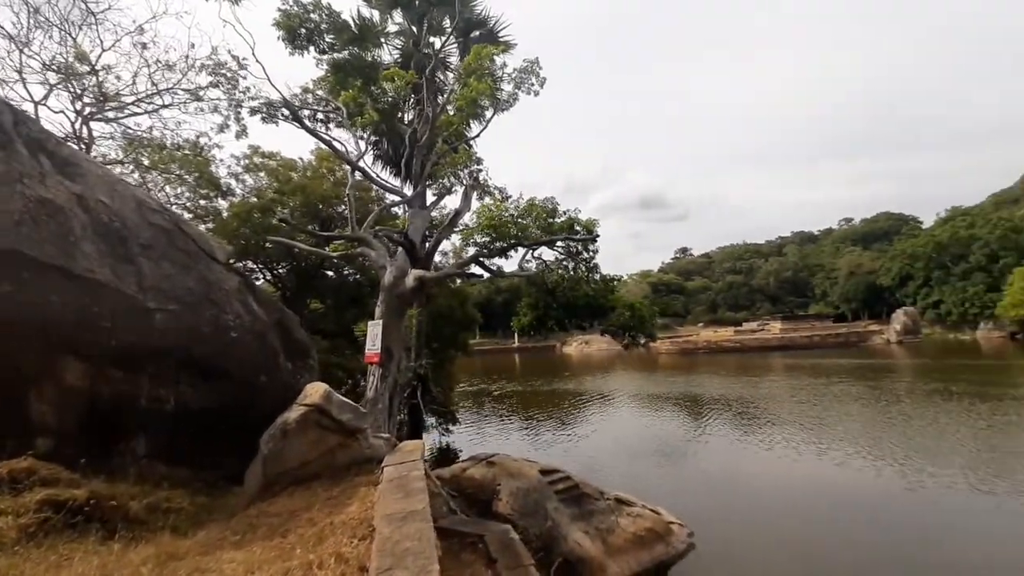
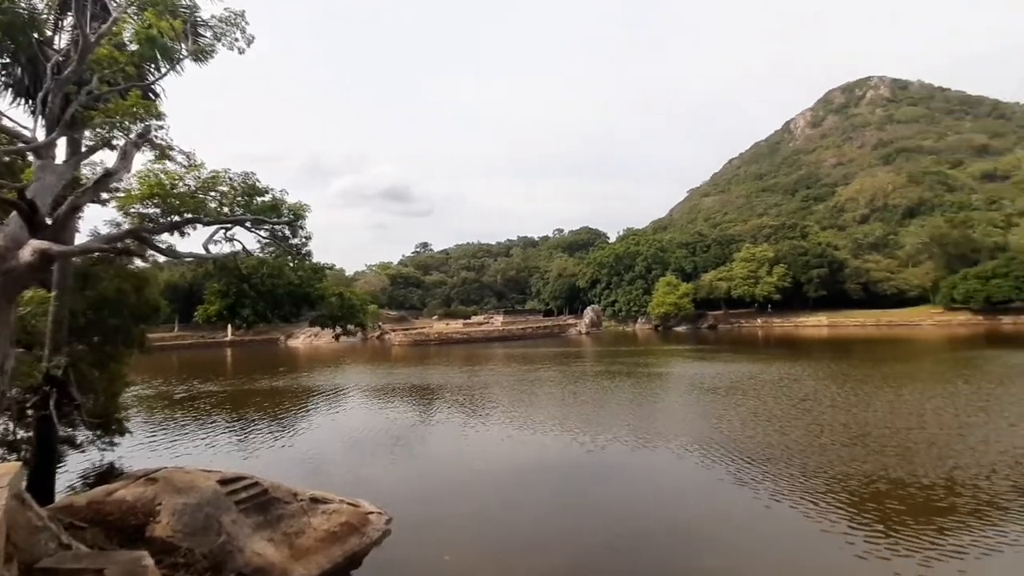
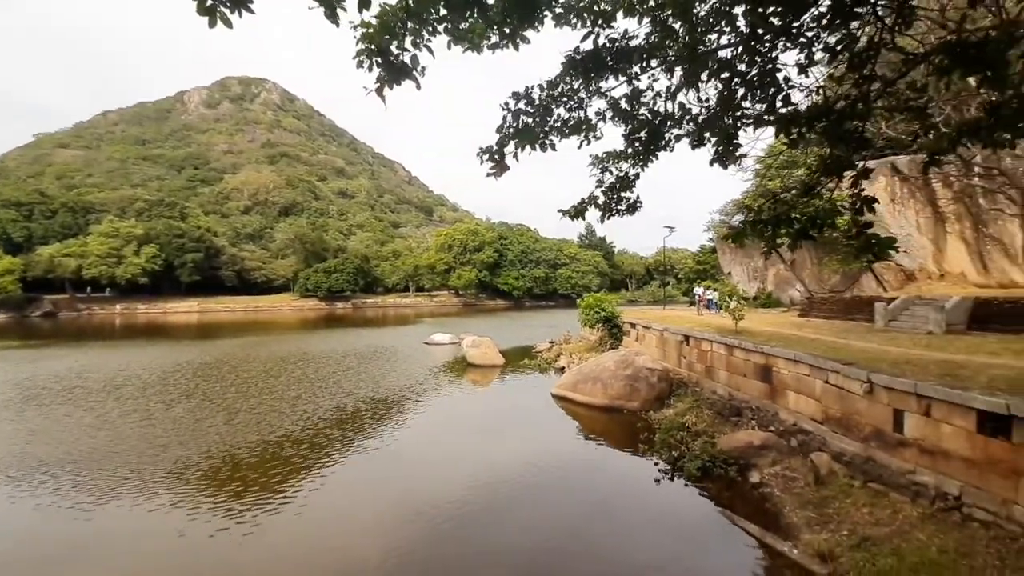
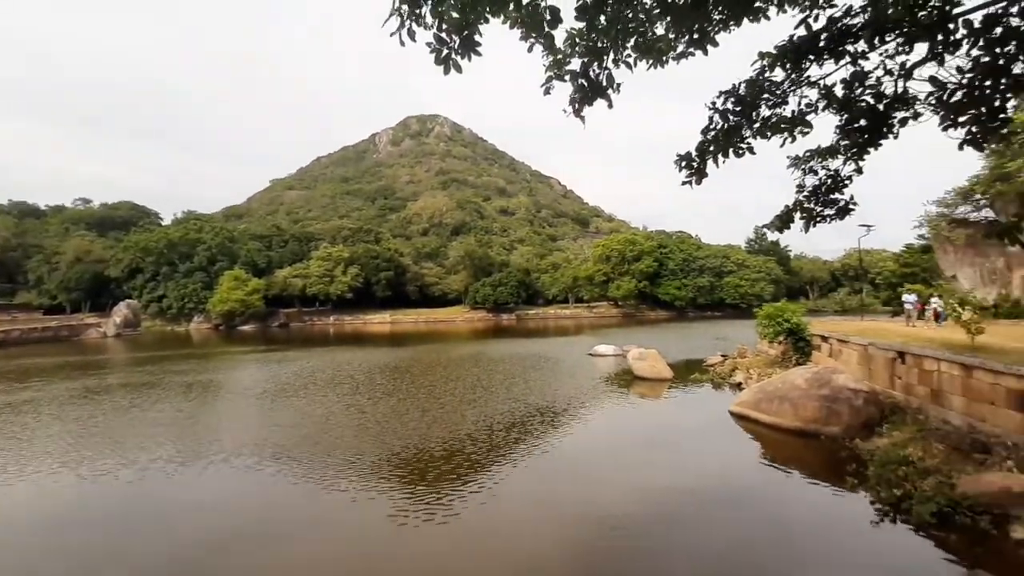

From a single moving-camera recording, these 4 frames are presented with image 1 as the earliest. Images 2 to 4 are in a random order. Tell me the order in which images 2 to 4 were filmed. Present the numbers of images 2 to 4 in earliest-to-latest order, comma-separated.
2, 4, 3
